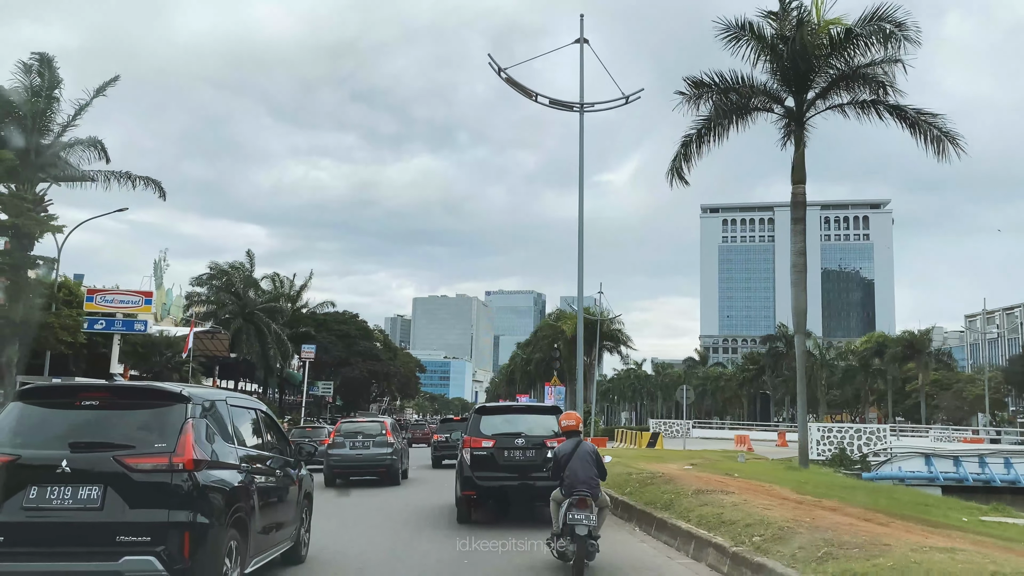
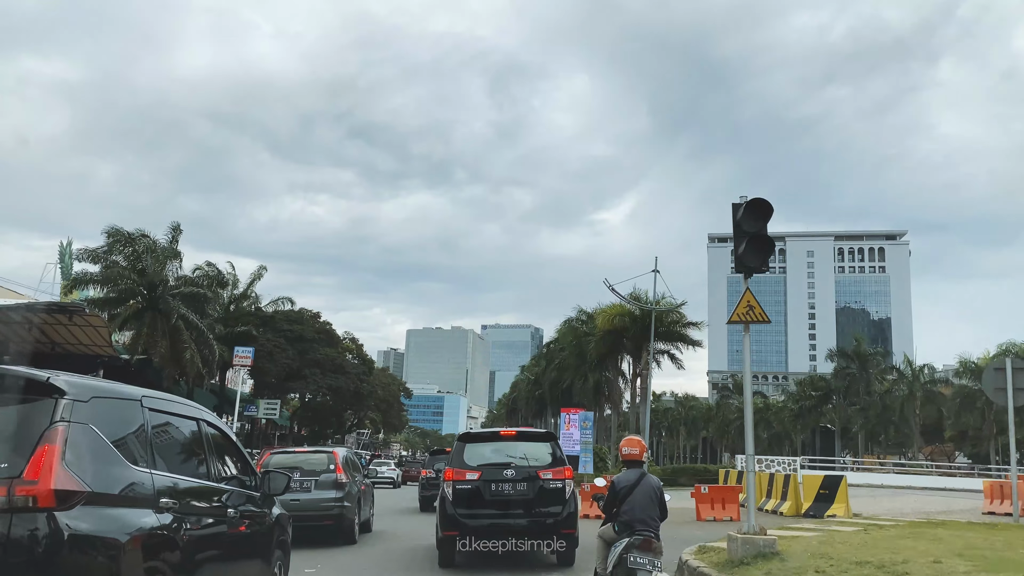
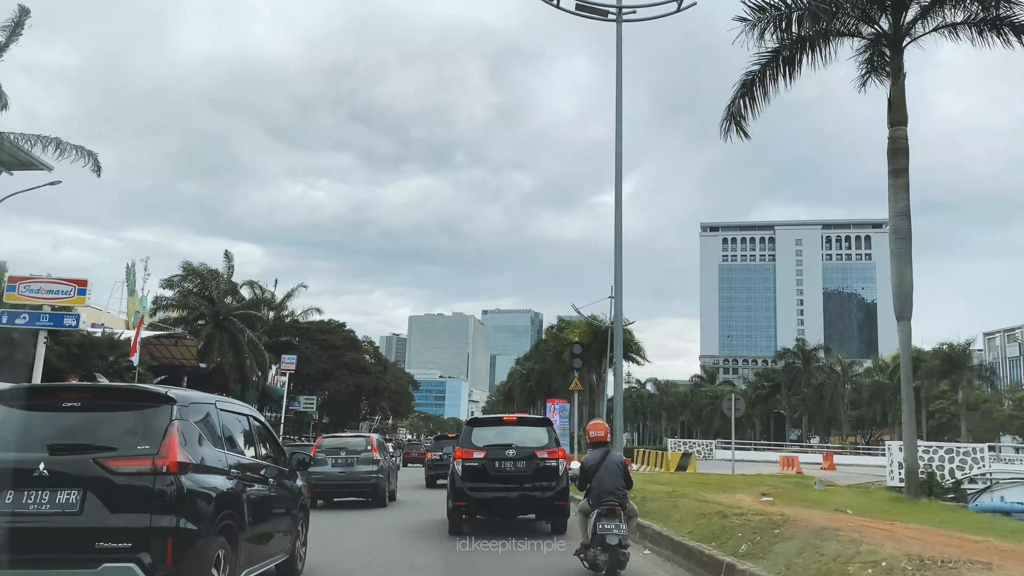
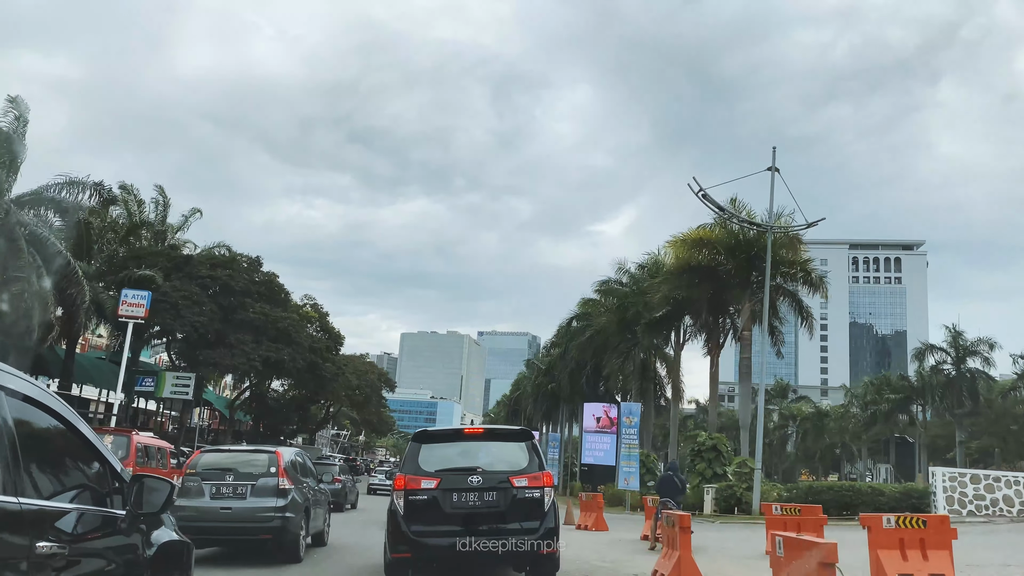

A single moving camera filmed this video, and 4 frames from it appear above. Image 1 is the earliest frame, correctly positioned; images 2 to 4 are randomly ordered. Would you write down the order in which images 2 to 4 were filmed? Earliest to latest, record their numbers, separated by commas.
3, 2, 4
